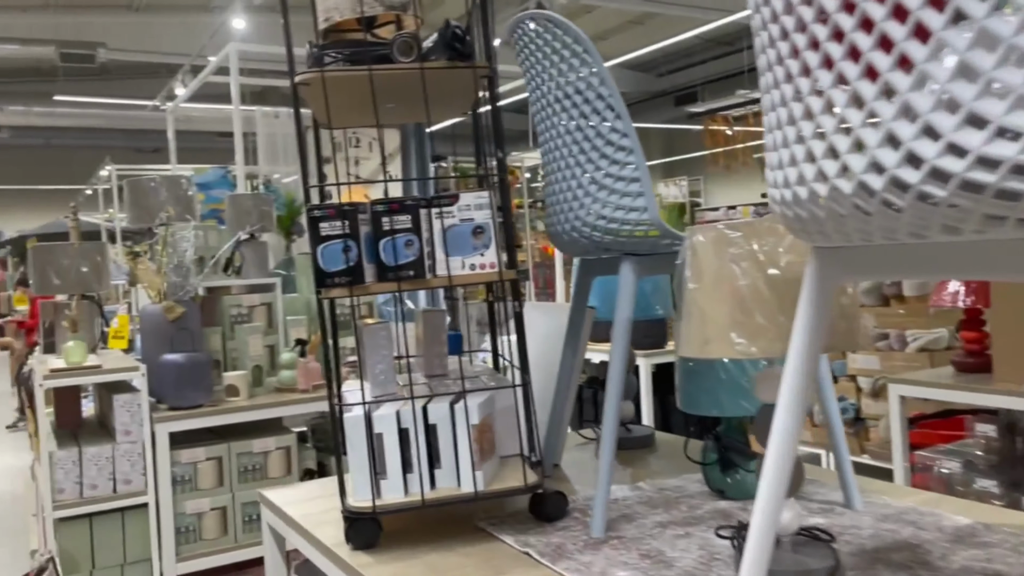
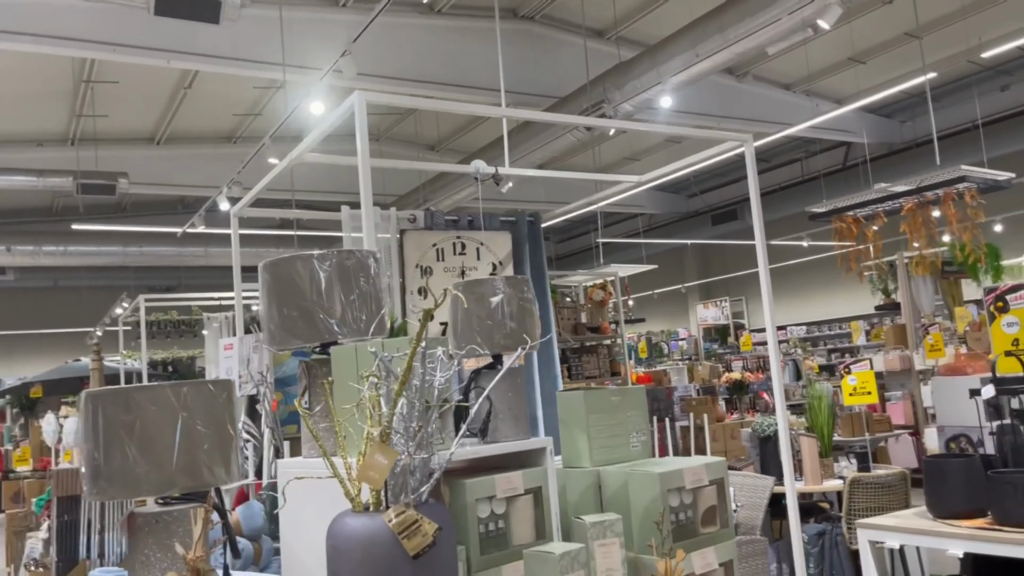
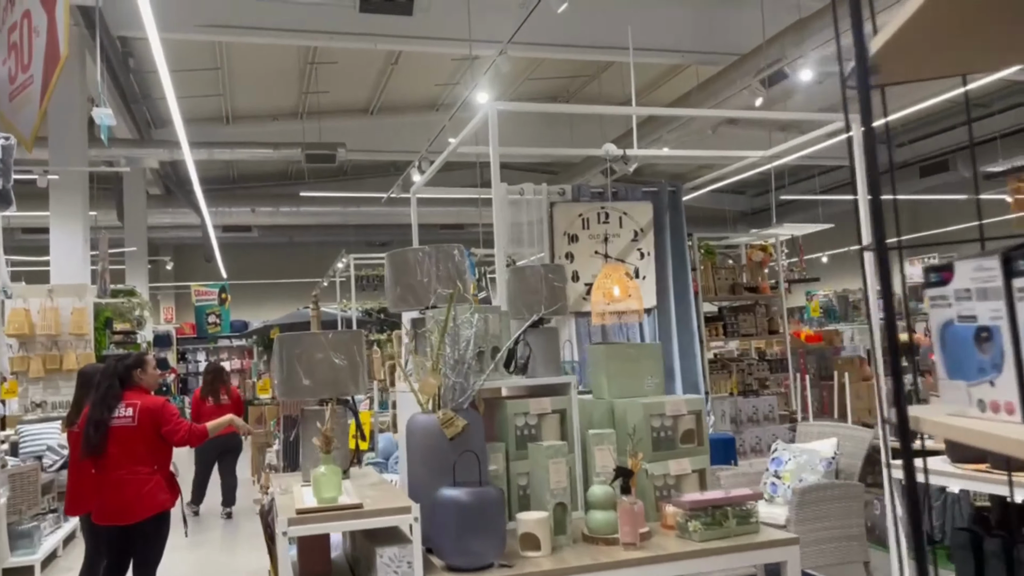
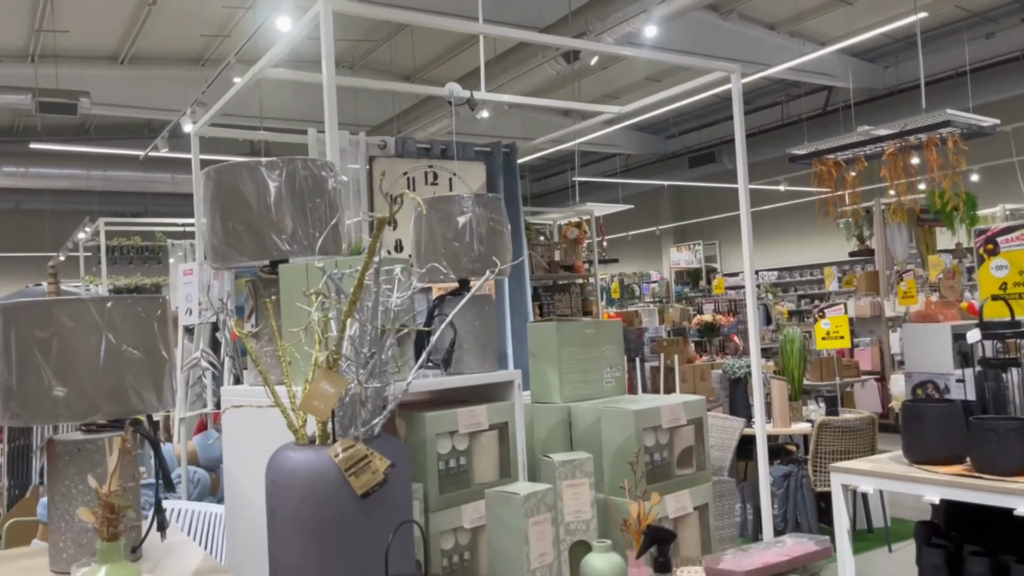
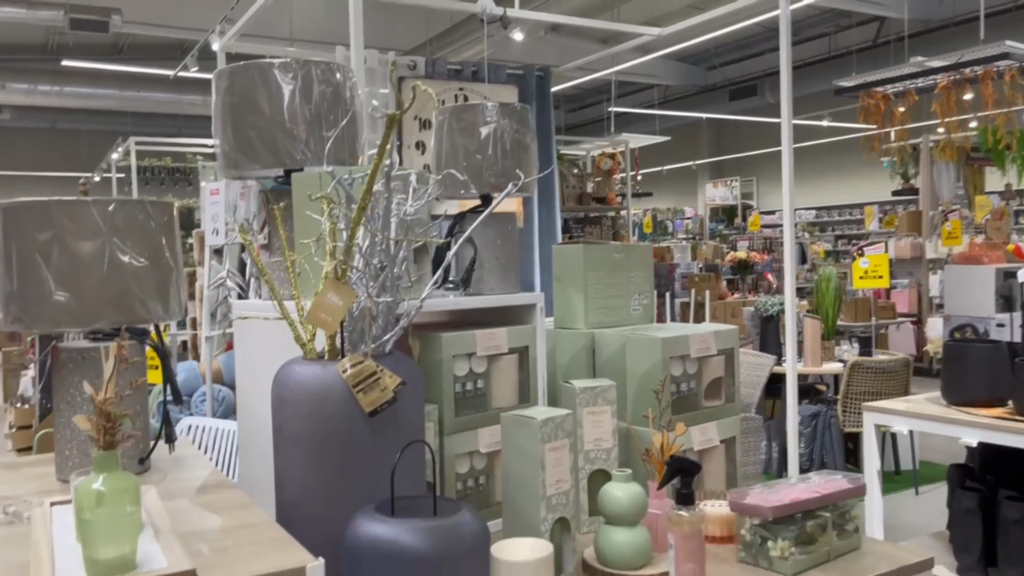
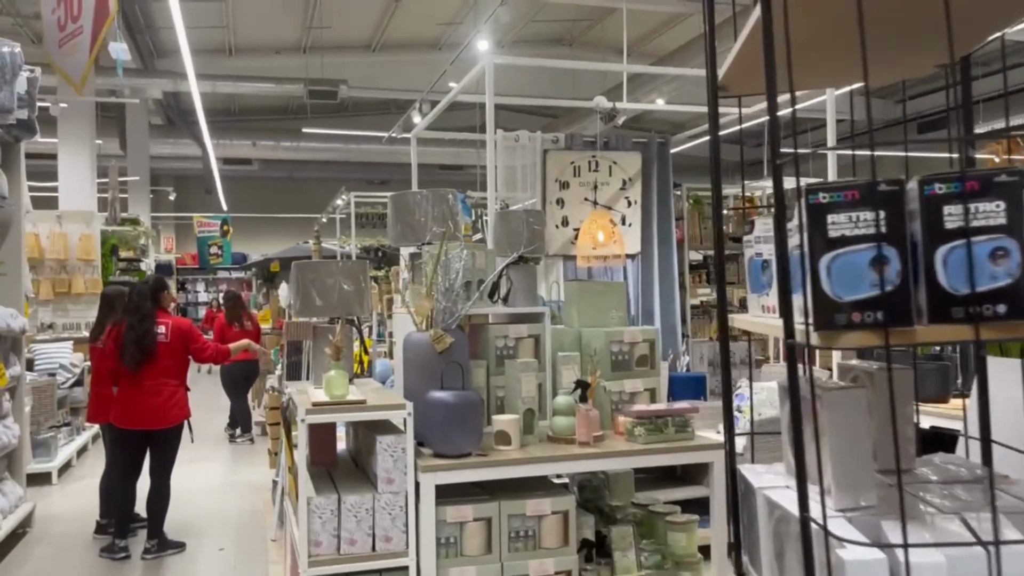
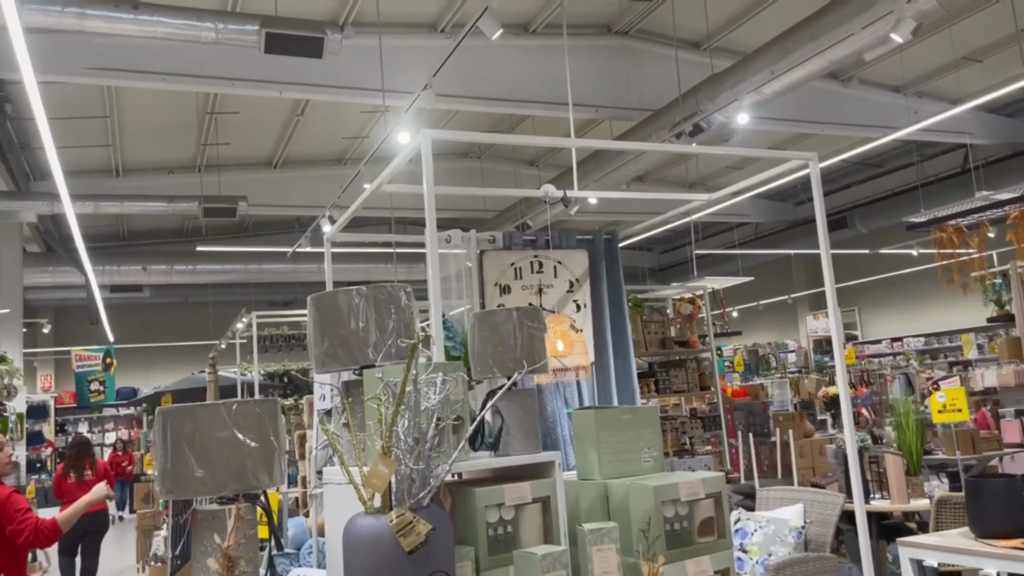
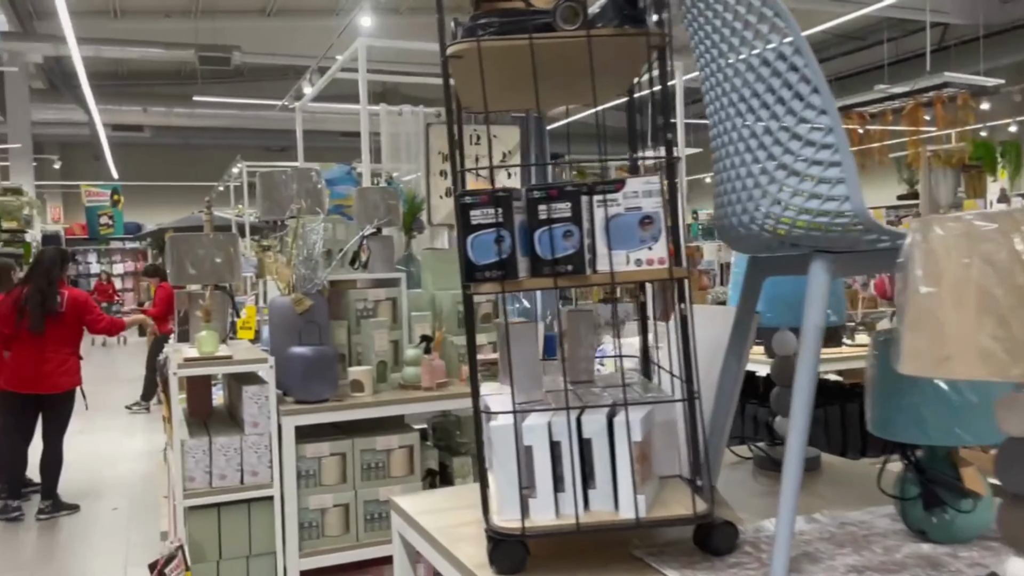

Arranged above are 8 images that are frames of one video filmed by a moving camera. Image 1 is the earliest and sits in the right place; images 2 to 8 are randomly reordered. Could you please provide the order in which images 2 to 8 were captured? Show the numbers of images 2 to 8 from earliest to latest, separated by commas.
8, 6, 3, 7, 2, 4, 5
